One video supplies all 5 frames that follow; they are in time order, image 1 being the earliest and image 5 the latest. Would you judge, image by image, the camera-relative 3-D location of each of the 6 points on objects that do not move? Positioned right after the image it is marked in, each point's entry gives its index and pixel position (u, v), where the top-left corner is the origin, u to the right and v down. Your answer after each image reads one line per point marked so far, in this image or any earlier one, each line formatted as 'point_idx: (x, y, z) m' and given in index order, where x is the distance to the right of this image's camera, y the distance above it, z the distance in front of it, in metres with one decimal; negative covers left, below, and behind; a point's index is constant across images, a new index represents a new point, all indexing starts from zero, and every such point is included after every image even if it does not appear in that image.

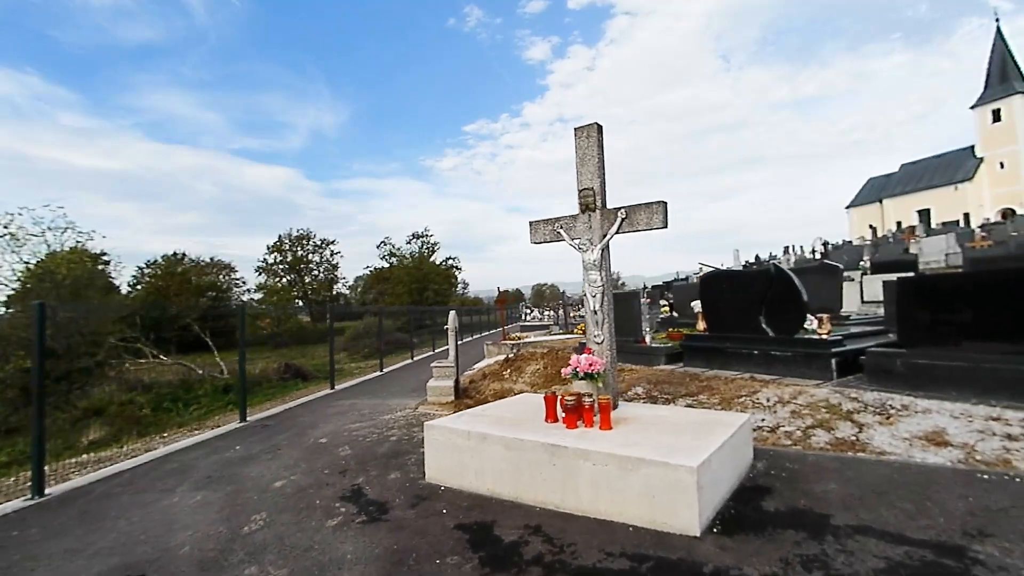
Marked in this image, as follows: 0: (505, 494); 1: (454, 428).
0: (-0.1, -1.6, +3.8) m
1: (-0.5, -1.2, +4.2) m
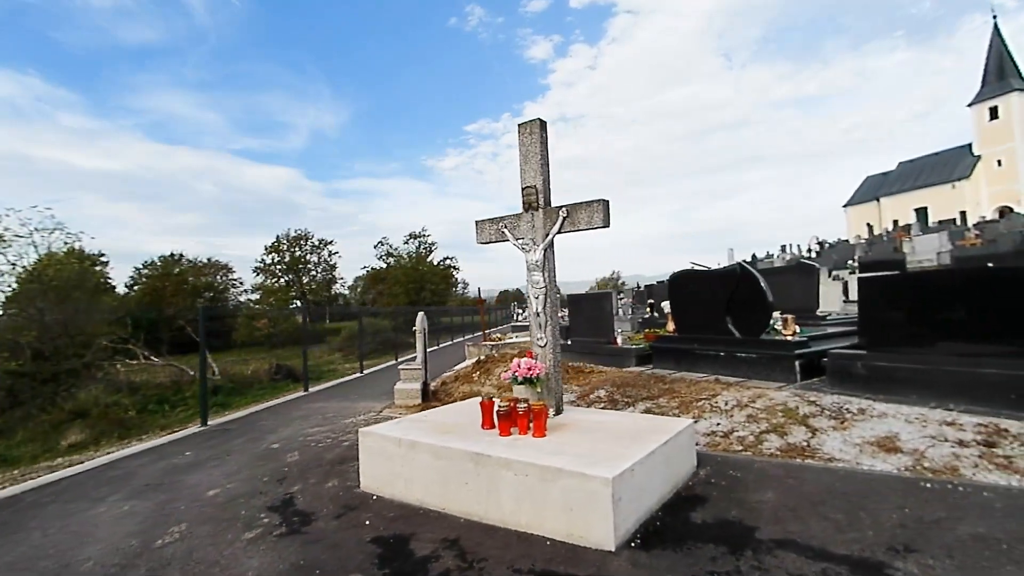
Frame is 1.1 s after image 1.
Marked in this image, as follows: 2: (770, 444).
0: (-0.6, -1.6, +3.7) m
1: (-1.0, -1.2, +4.0) m
2: (+2.4, -1.5, +4.5) m
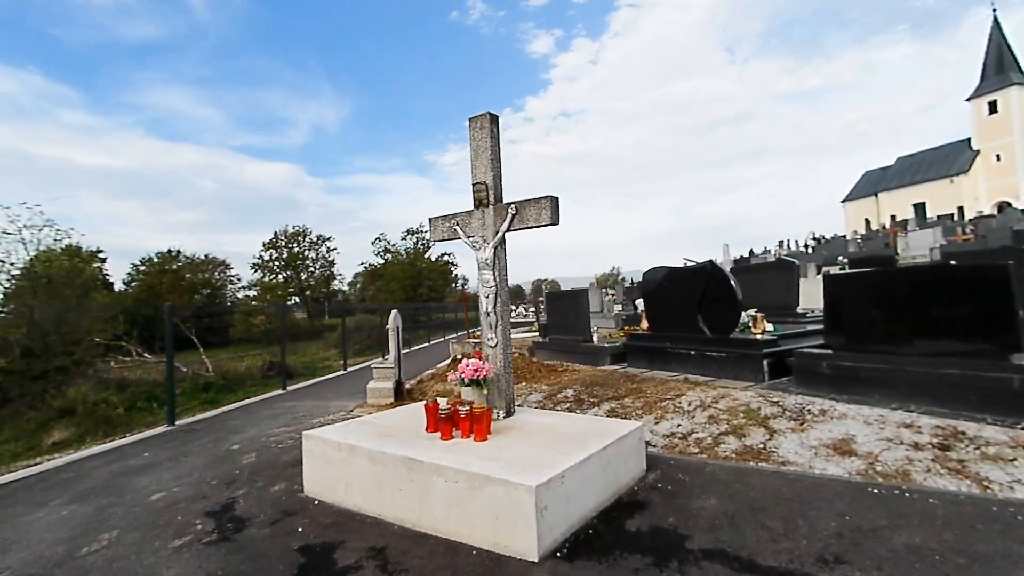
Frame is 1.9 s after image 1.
0: (-1.1, -1.6, +3.6) m
1: (-1.5, -1.2, +3.9) m
2: (+2.0, -1.5, +4.4) m
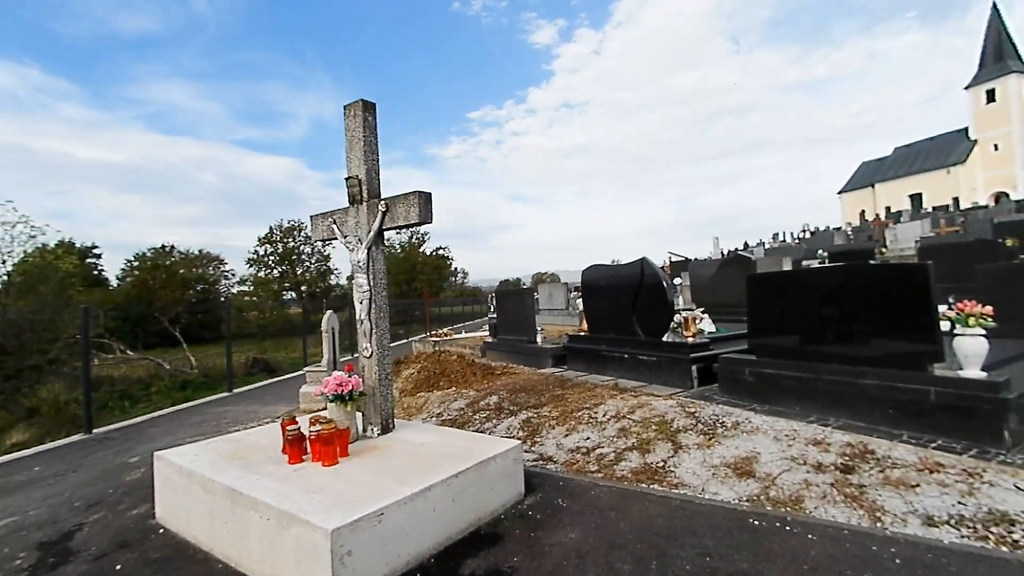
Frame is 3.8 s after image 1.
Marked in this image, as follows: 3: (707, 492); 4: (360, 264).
0: (-2.1, -1.7, +3.2) m
1: (-2.5, -1.3, +3.5) m
2: (+1.0, -1.5, +4.1) m
3: (+1.4, -1.5, +3.5) m
4: (-1.2, +0.2, +4.0) m
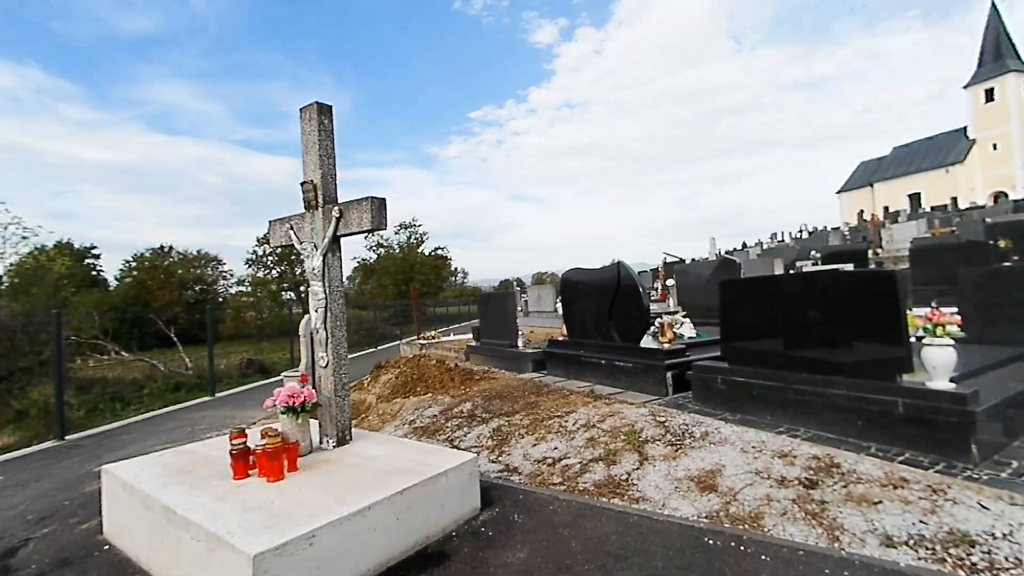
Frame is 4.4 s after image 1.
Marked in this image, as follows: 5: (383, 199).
0: (-2.4, -1.8, +3.1) m
1: (-2.8, -1.3, +3.4) m
2: (+0.7, -1.5, +4.0) m
3: (+1.1, -1.5, +3.3) m
4: (-1.6, +0.1, +3.9) m
5: (-0.9, +0.7, +3.6) m
